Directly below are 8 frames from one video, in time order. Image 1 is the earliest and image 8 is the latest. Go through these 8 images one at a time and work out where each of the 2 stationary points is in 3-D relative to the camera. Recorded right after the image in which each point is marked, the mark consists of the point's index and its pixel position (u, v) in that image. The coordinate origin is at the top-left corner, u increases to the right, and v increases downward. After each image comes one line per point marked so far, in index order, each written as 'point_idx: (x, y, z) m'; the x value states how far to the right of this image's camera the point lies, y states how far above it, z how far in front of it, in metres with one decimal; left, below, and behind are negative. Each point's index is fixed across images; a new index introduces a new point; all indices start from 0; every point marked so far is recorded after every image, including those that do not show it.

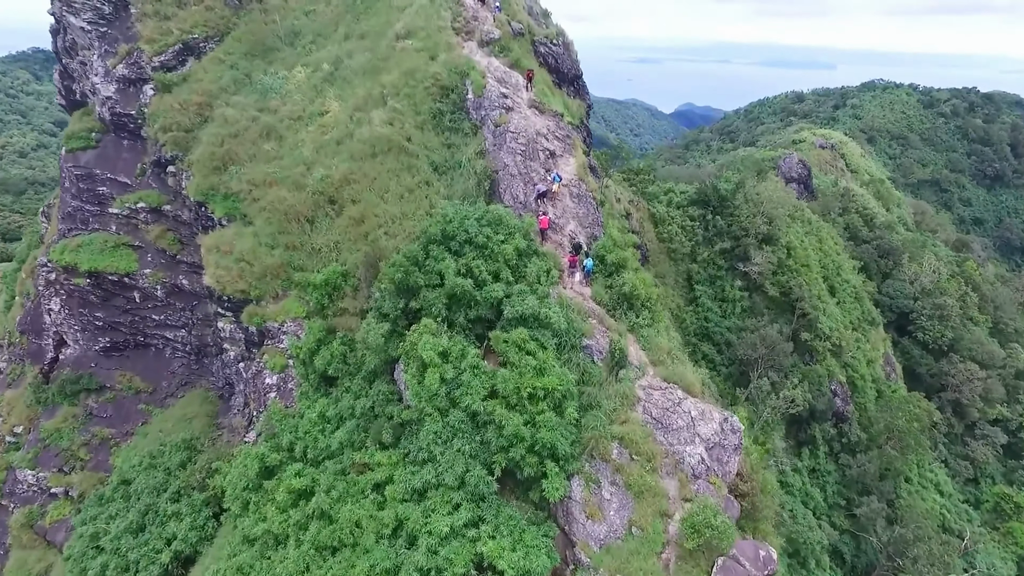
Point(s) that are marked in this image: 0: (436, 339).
0: (-2.4, -1.6, +19.2) m
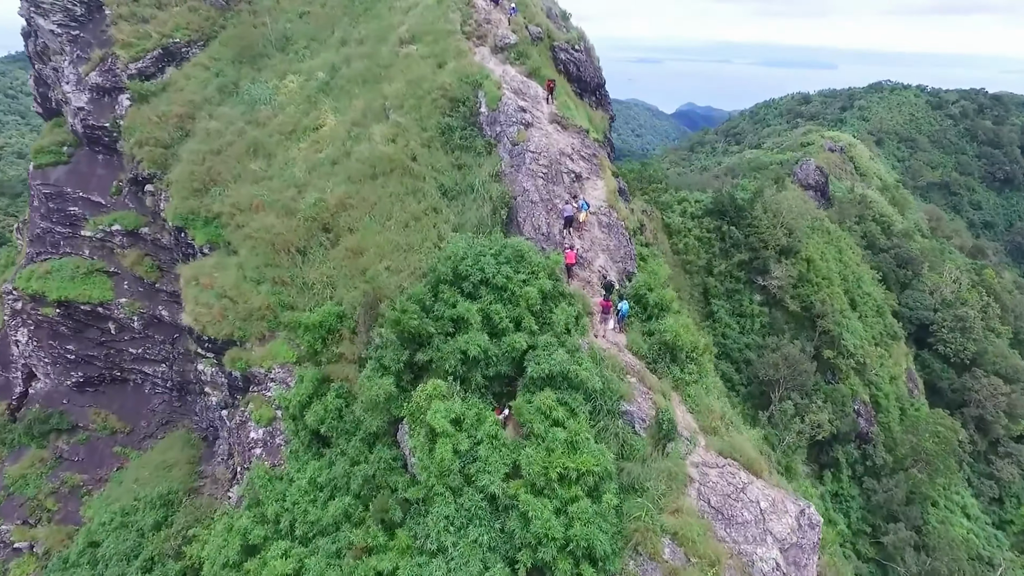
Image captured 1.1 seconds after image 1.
0: (-1.7, -3.0, +16.2) m
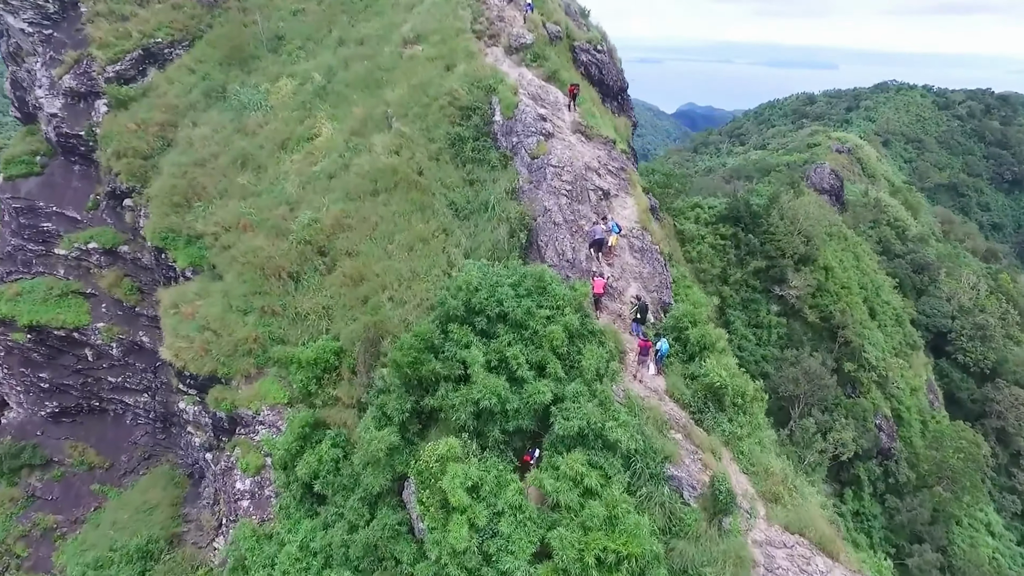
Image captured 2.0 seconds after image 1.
0: (-1.1, -4.0, +13.8) m
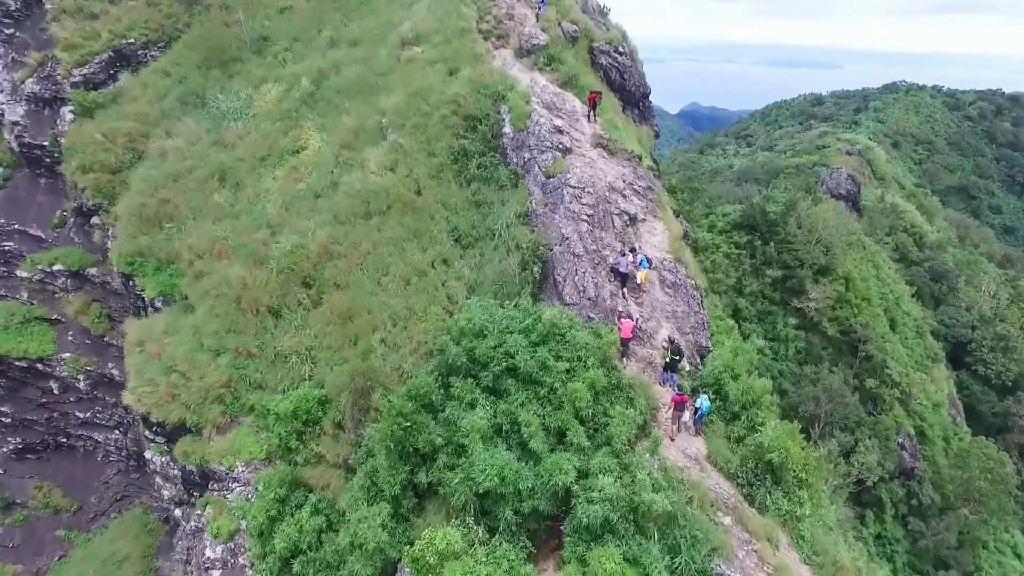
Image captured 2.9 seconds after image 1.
0: (-0.9, -5.0, +11.3) m
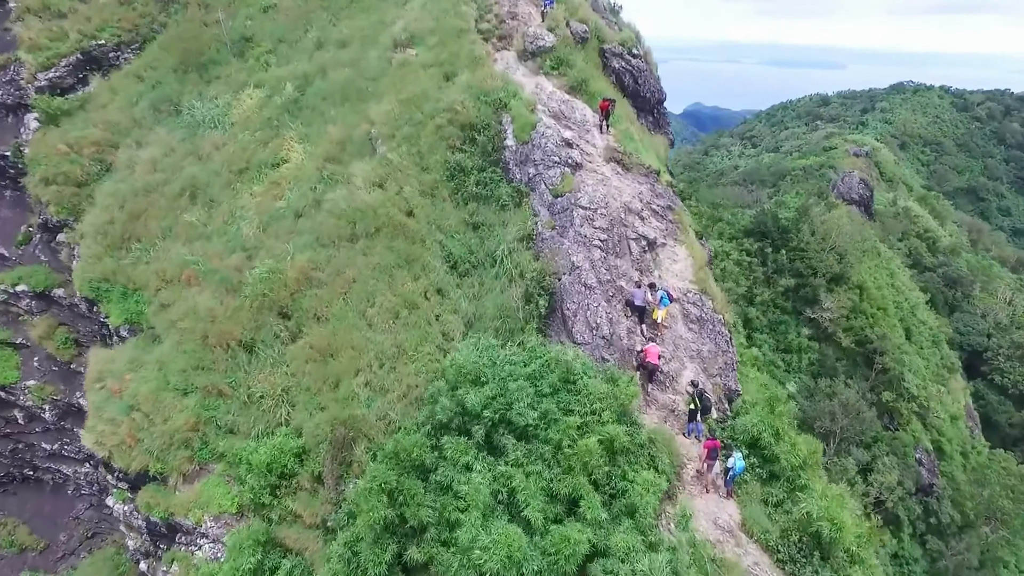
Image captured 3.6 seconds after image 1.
0: (-0.8, -5.7, +9.4) m
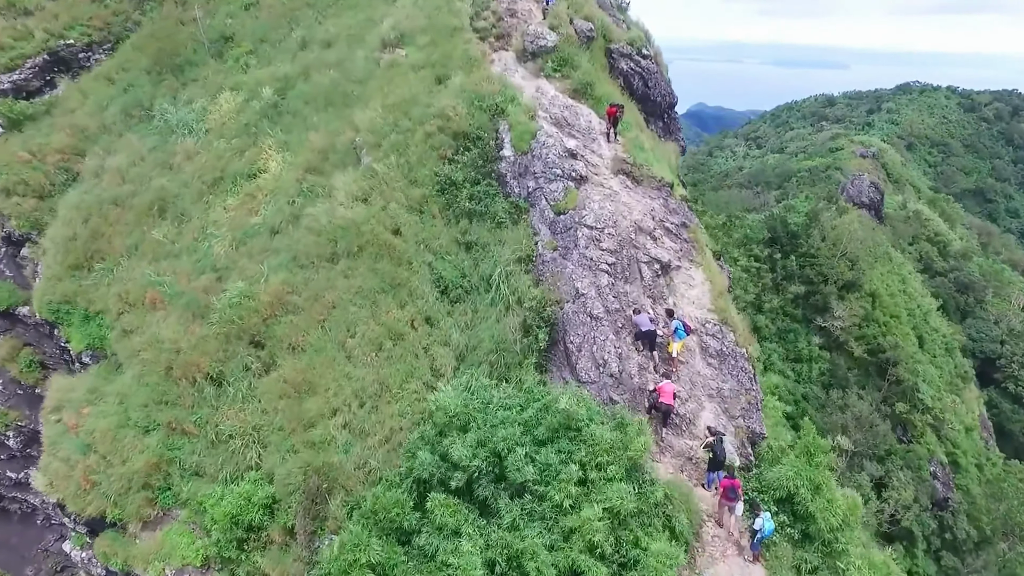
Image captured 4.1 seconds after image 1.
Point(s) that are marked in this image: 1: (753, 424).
0: (-0.9, -6.3, +7.9) m
1: (+4.7, -2.6, +12.2) m
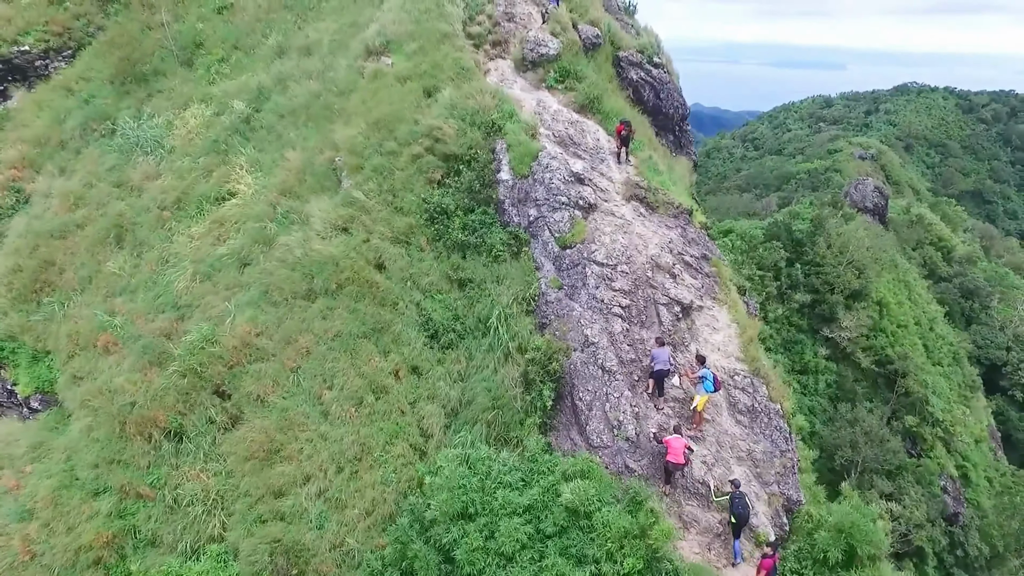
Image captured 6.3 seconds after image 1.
0: (-0.9, -7.1, +6.3) m
1: (+4.7, -3.4, +10.6) m
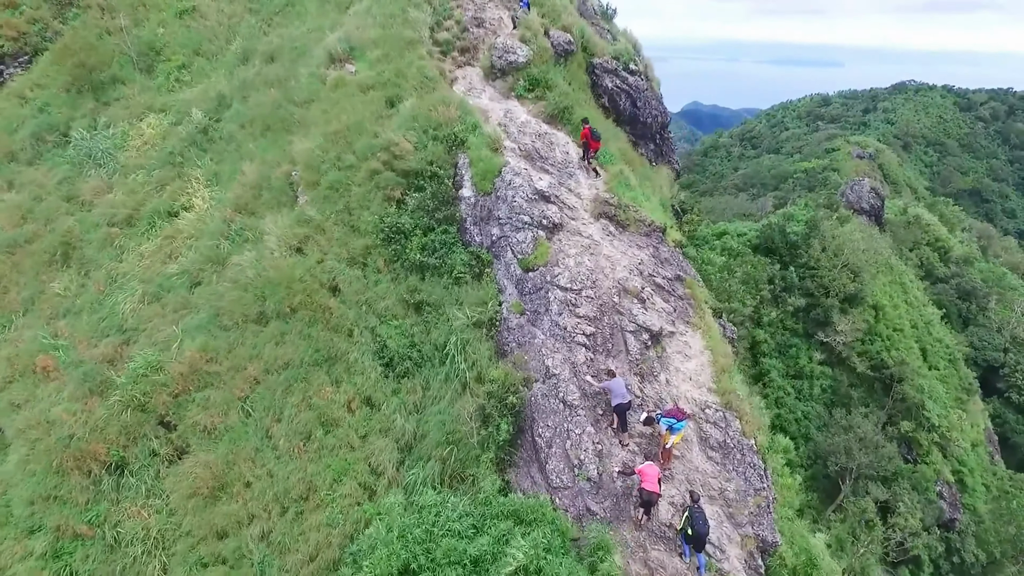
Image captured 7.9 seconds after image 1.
0: (-1.6, -7.6, +5.6) m
1: (+4.0, -3.8, +10.0) m
